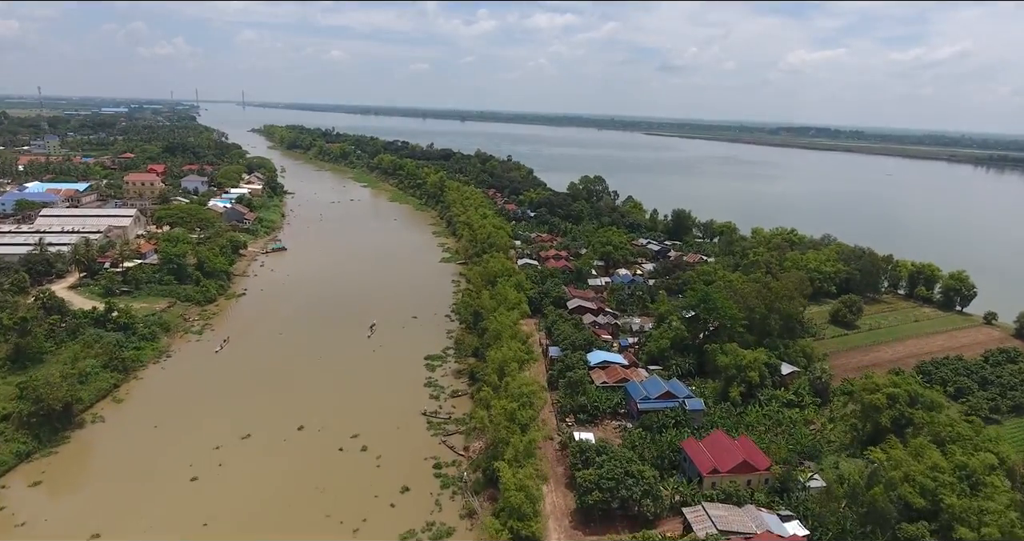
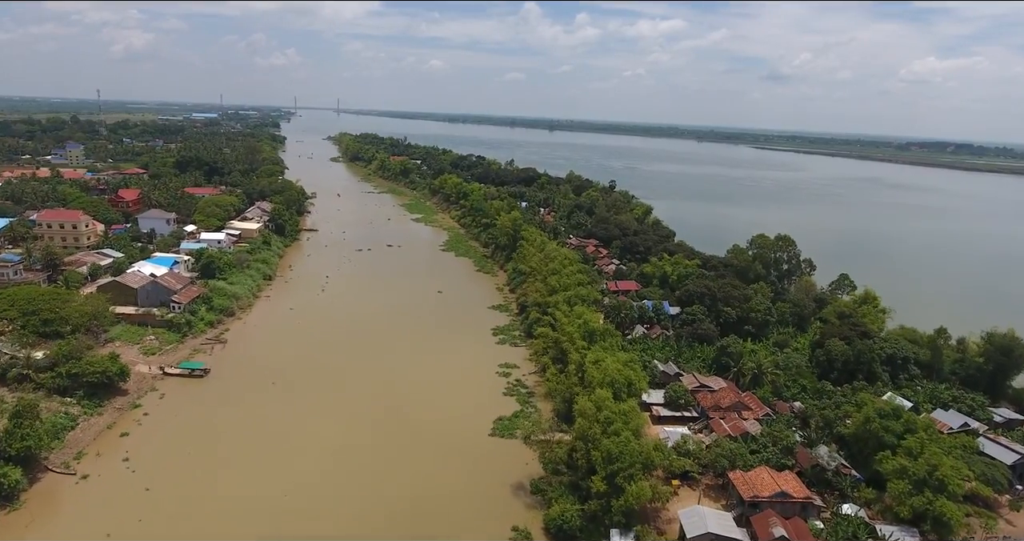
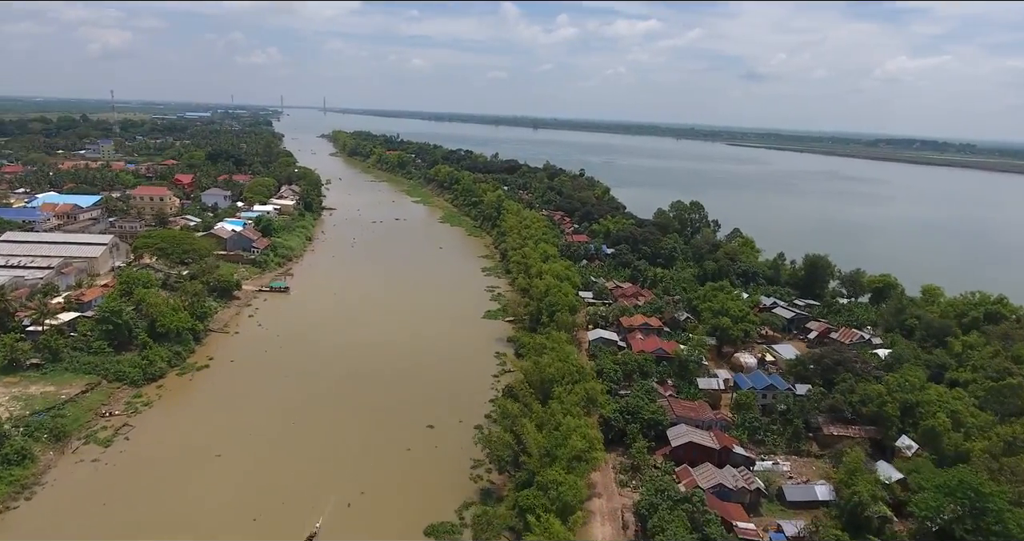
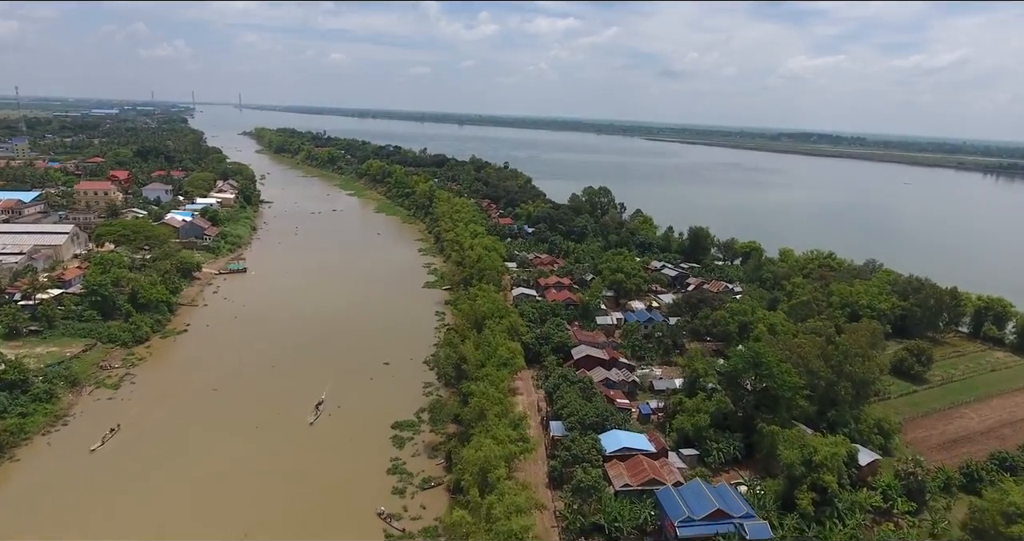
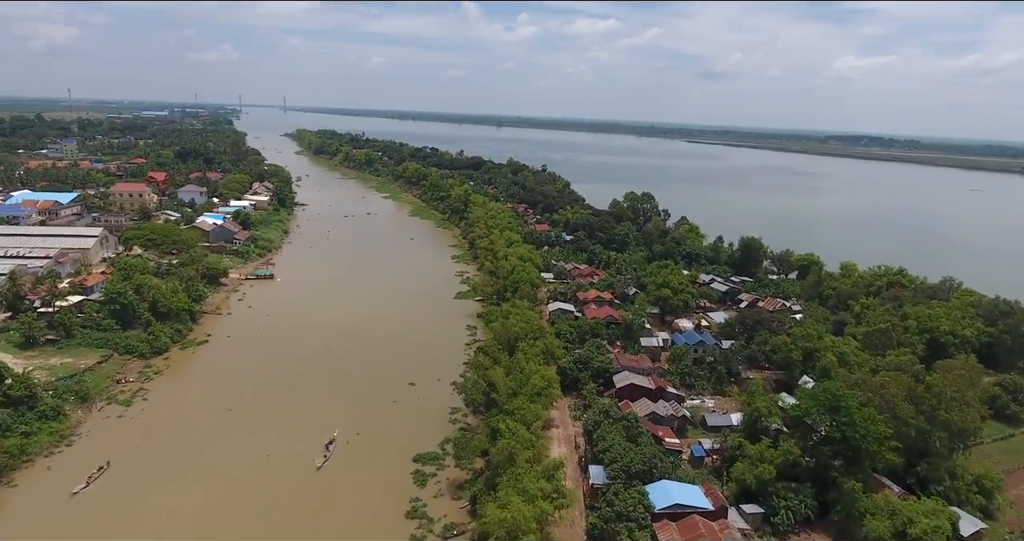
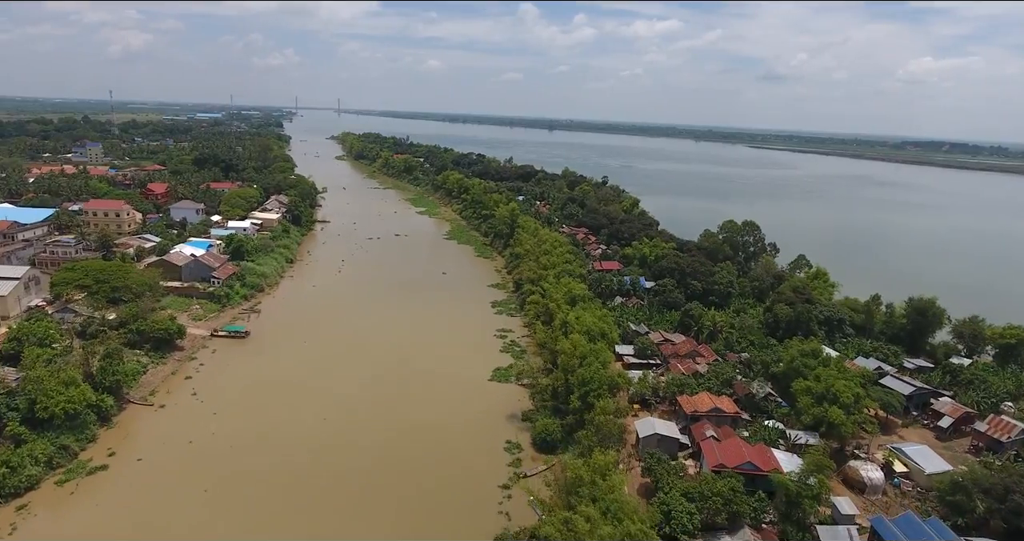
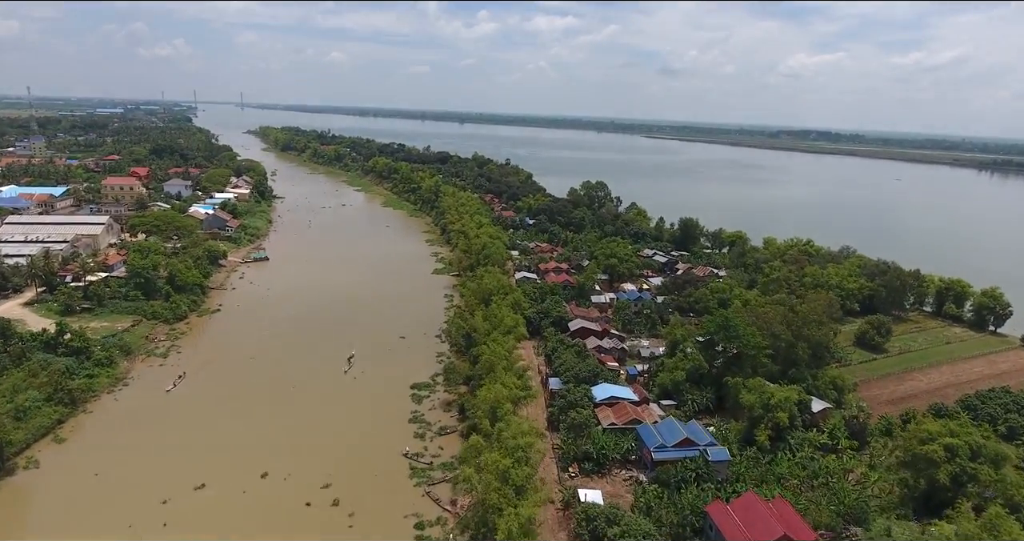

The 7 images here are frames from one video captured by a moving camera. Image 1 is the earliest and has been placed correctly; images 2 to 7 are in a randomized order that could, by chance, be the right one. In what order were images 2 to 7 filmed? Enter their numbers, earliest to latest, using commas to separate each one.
7, 4, 5, 3, 6, 2
